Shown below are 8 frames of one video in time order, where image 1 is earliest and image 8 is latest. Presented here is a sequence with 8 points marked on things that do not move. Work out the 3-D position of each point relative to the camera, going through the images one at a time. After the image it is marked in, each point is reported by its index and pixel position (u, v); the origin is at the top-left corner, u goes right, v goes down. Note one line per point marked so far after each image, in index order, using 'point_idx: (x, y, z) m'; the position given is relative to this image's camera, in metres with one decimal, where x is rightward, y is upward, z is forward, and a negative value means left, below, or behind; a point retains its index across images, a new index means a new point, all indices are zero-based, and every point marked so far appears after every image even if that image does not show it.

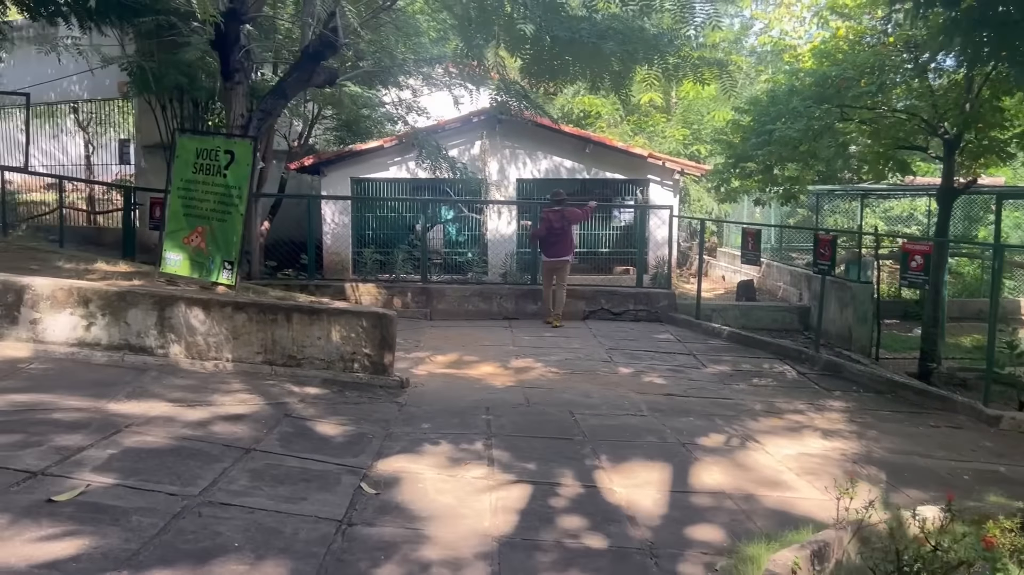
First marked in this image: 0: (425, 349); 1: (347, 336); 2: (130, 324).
0: (-0.9, -0.6, +8.4) m
1: (-1.2, -0.4, +6.4) m
2: (-2.7, -0.3, +6.0) m
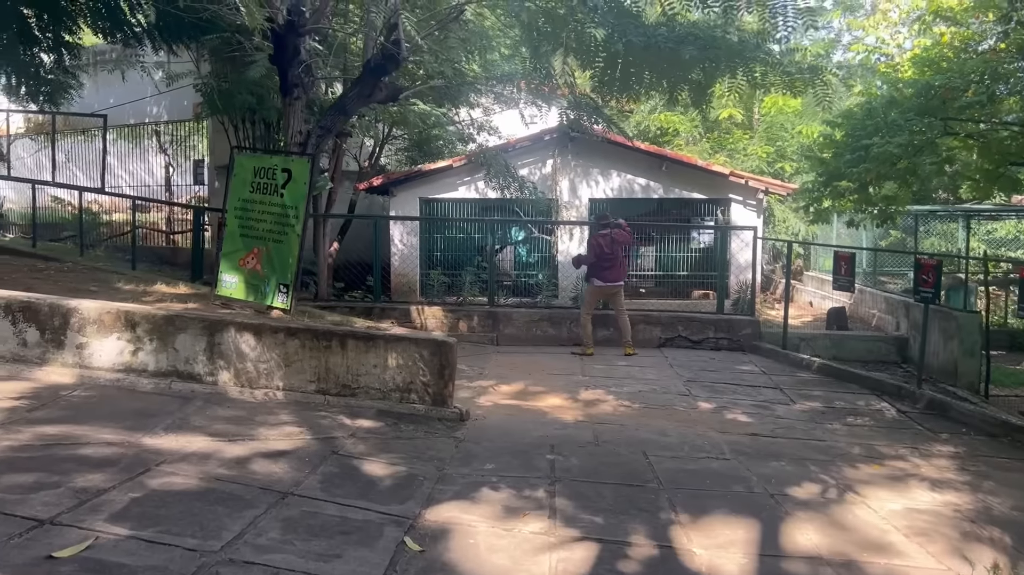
0: (-0.2, -0.9, +7.9) m
1: (-0.8, -0.5, +6.0) m
2: (-2.3, -0.4, +5.7) m
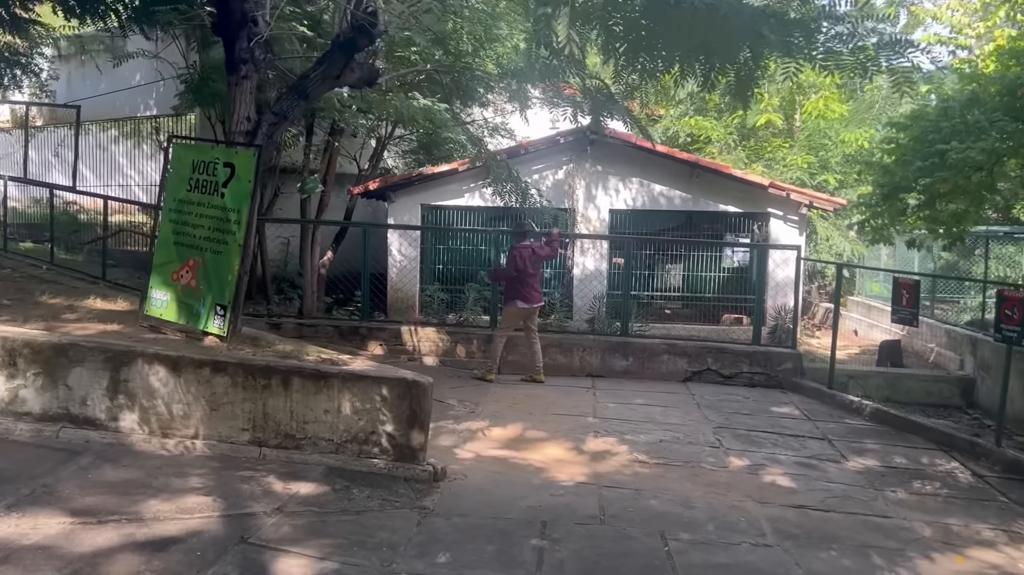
0: (-0.2, -1.0, +6.7) m
1: (-0.8, -0.7, +4.8) m
2: (-2.4, -0.5, +4.6) m
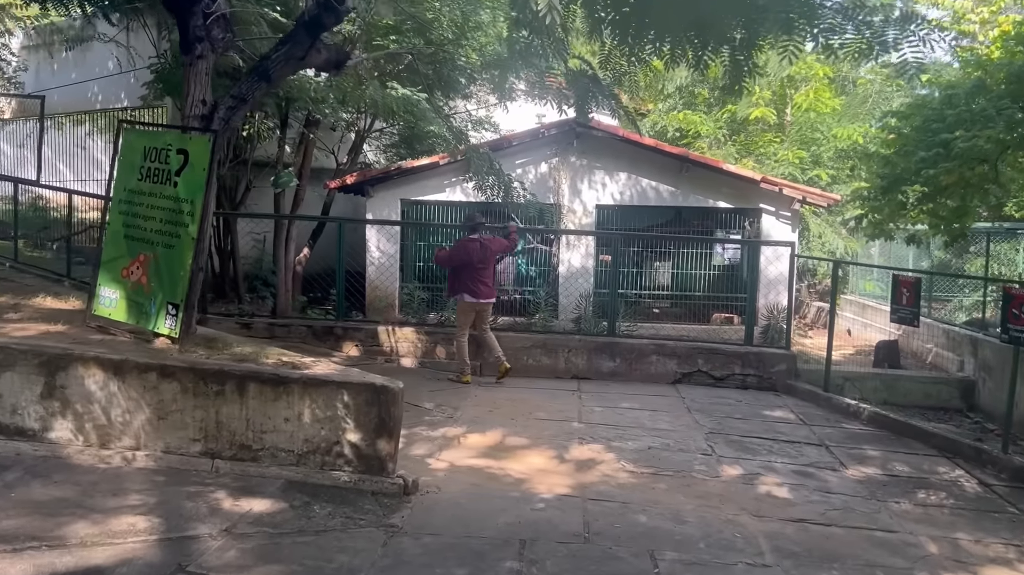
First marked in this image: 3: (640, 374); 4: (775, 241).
0: (-0.4, -1.0, +6.3) m
1: (-1.0, -0.7, +4.4) m
2: (-2.5, -0.5, +4.1) m
3: (+1.3, -0.9, +8.3) m
4: (+2.8, +0.5, +9.0) m
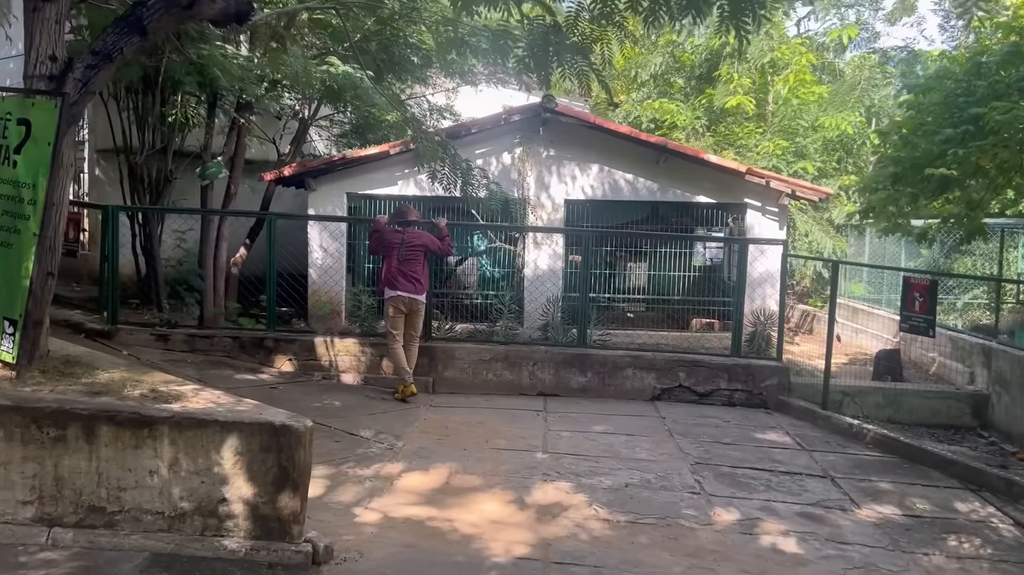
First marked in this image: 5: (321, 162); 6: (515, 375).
0: (-0.7, -1.1, +5.3) m
1: (-1.2, -0.7, +3.3) m
2: (-2.7, -0.6, +3.0) m
3: (+0.9, -0.9, +7.3) m
4: (+2.4, +0.5, +8.1) m
5: (-2.0, +1.3, +8.8) m
6: (0.0, -0.8, +7.4) m
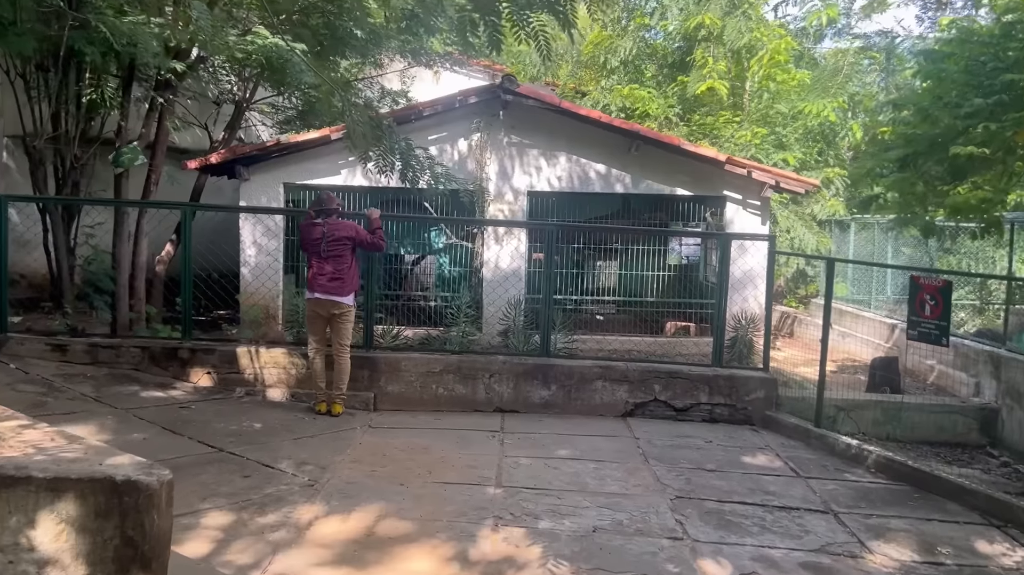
0: (-1.0, -1.1, +4.4) m
1: (-1.4, -0.7, +2.4) m
2: (-2.9, -0.6, +2.0) m
3: (+0.5, -0.9, +6.5) m
4: (+2.0, +0.5, +7.3) m
5: (-2.4, +1.3, +7.8) m
6: (-0.3, -0.8, +6.5) m
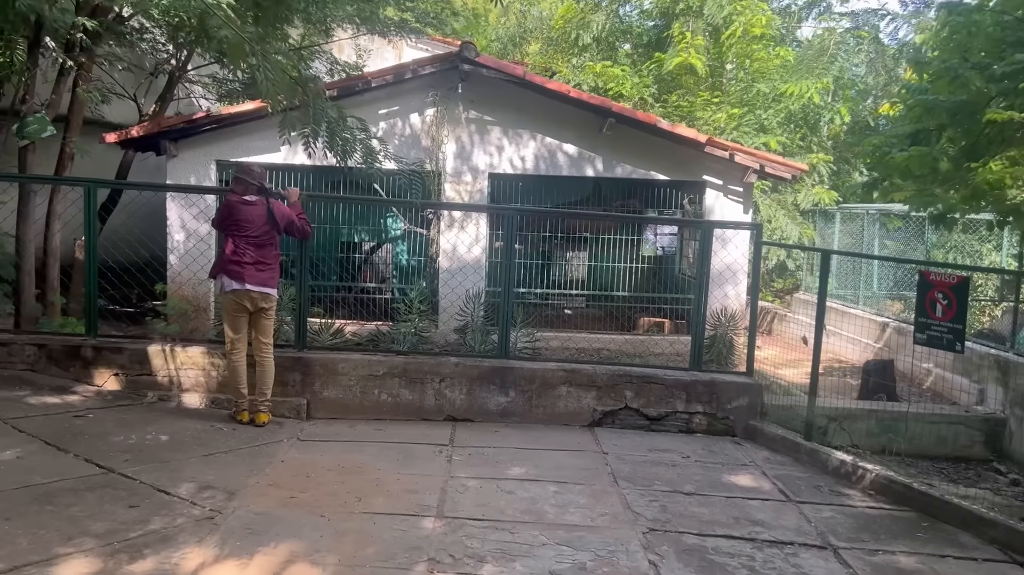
0: (-1.2, -1.1, +3.6) m
1: (-1.6, -0.7, +1.6) m
2: (-3.1, -0.6, +1.2) m
3: (+0.2, -0.9, +5.7) m
4: (+1.7, +0.5, +6.6) m
5: (-2.8, +1.4, +7.0) m
6: (-0.7, -0.7, +5.7) m
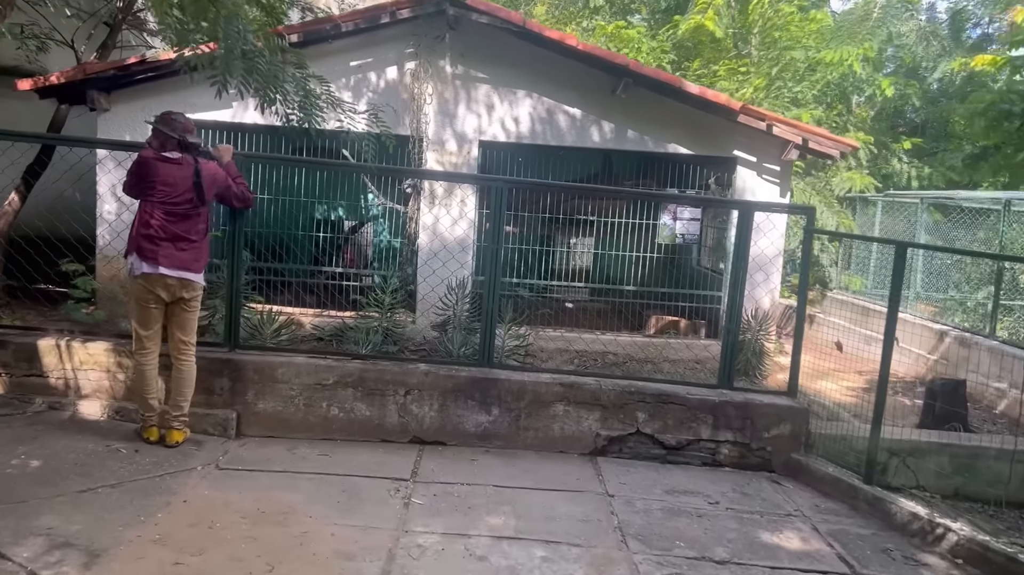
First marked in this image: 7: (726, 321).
0: (-1.3, -1.0, +2.5) m
1: (-1.7, -0.7, +0.4) m
2: (-3.2, -0.5, +0.1) m
3: (+0.1, -0.8, +4.6) m
4: (+1.6, +0.5, +5.4) m
5: (-2.8, +1.5, +5.8) m
6: (-0.7, -0.7, +4.6) m
7: (+1.3, -0.2, +5.2) m
